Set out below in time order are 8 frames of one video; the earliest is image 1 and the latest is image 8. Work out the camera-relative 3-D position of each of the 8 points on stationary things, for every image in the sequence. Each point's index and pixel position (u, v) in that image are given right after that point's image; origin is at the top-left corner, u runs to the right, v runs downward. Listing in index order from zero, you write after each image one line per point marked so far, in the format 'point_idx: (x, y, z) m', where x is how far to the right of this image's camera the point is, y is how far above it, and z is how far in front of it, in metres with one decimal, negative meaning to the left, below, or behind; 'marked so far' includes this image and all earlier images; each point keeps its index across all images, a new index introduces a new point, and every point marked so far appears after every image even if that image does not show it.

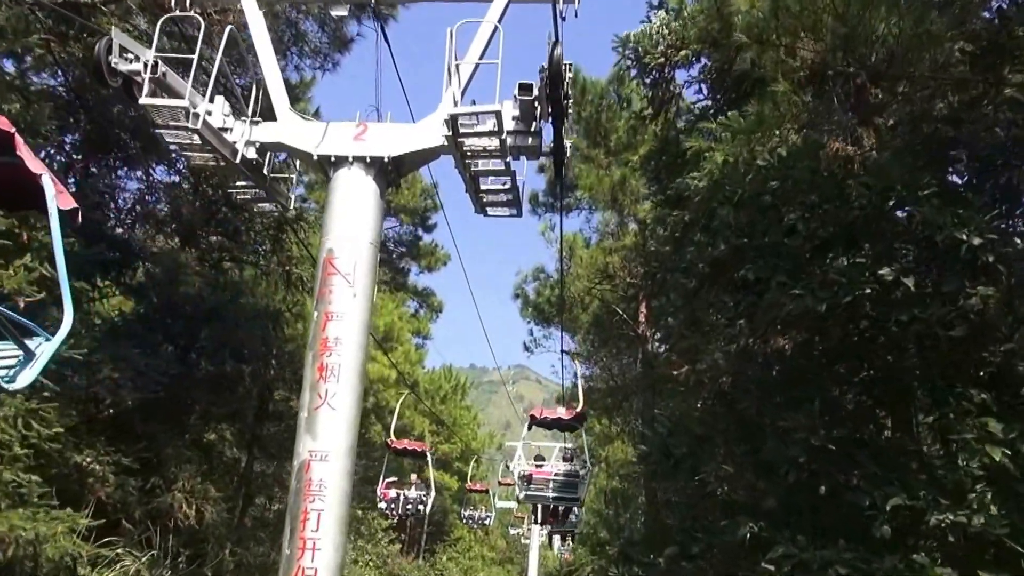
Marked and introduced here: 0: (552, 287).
0: (+0.8, 0.0, +15.8) m
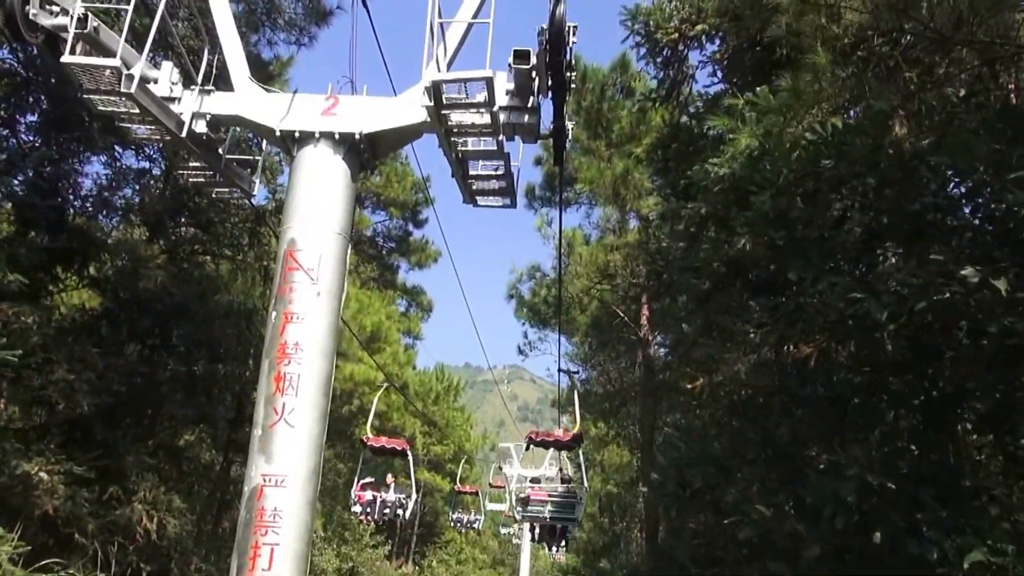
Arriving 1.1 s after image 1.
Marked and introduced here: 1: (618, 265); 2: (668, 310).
0: (+0.6, 0.0, +15.0) m
1: (+1.6, +0.3, +13.1) m
2: (+1.7, -0.2, +9.1) m
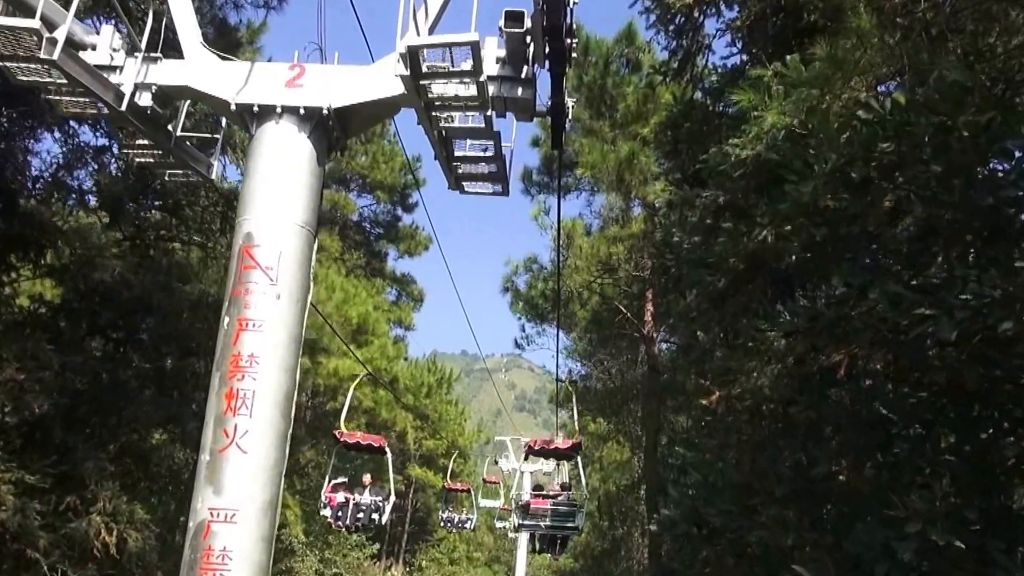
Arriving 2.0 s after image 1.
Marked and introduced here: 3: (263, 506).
0: (+0.5, +0.1, +14.2) m
1: (+1.5, +0.4, +12.3) m
2: (+1.6, -0.2, +8.3) m
3: (-1.3, -1.1, +4.2) m
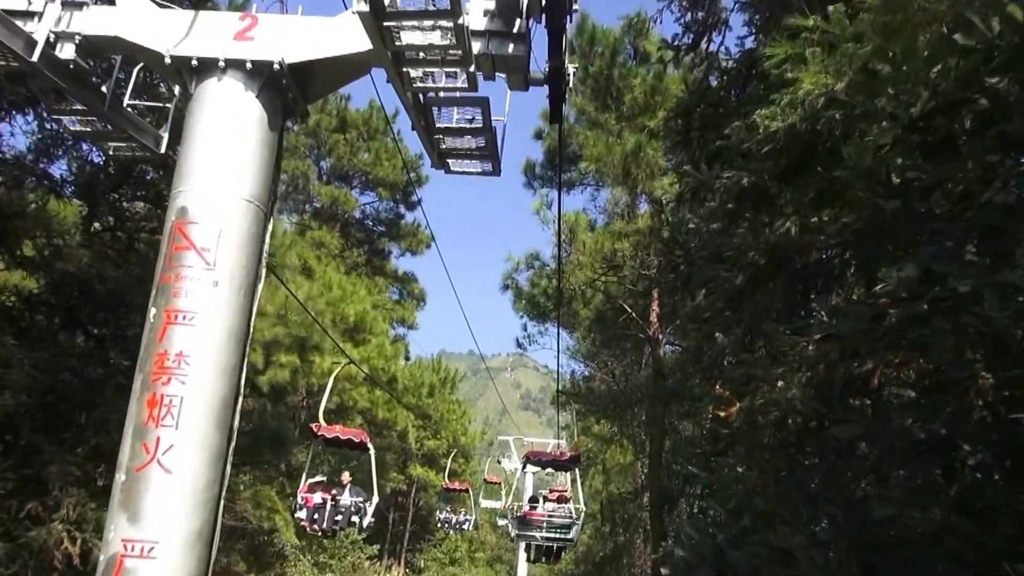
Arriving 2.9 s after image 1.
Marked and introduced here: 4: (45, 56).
0: (+0.6, +0.2, +13.5) m
1: (+1.5, +0.4, +11.6) m
2: (+1.6, -0.2, +7.6) m
3: (-1.3, -1.0, +3.5) m
4: (-2.3, +1.2, +4.4) m
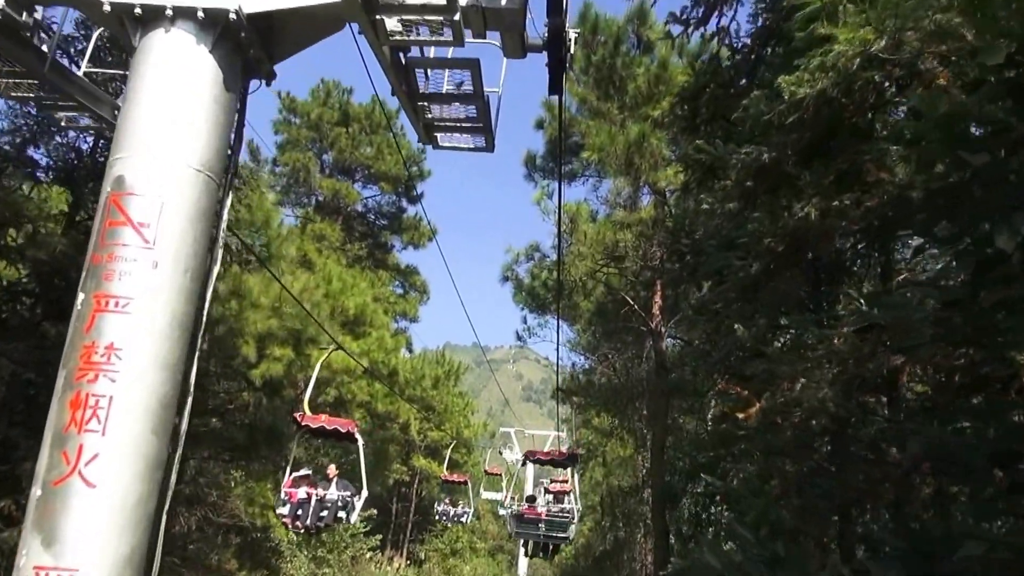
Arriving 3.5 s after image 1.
0: (+0.6, +0.3, +13.0) m
1: (+1.6, +0.5, +11.1) m
2: (+1.6, -0.1, +7.1) m
3: (-1.4, -1.0, +3.1) m
4: (-2.4, +1.2, +3.9) m
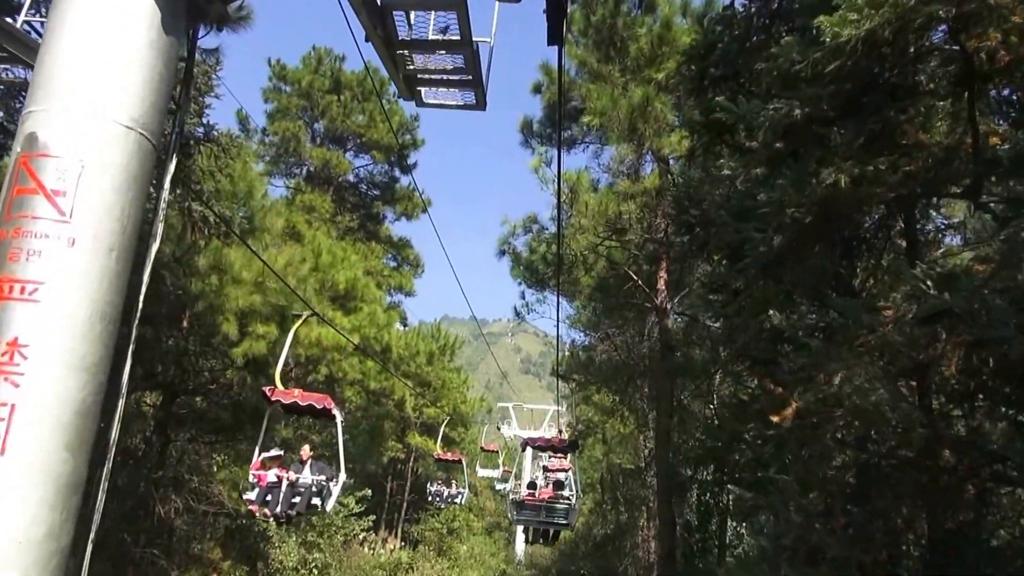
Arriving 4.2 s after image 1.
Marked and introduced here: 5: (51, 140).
0: (+0.6, +0.7, +12.4) m
1: (+1.5, +0.9, +10.5) m
2: (+1.6, +0.1, +6.5) m
3: (-1.4, -0.9, +2.5) m
4: (-2.4, +1.3, +3.2) m
5: (-1.4, +0.4, +2.6) m
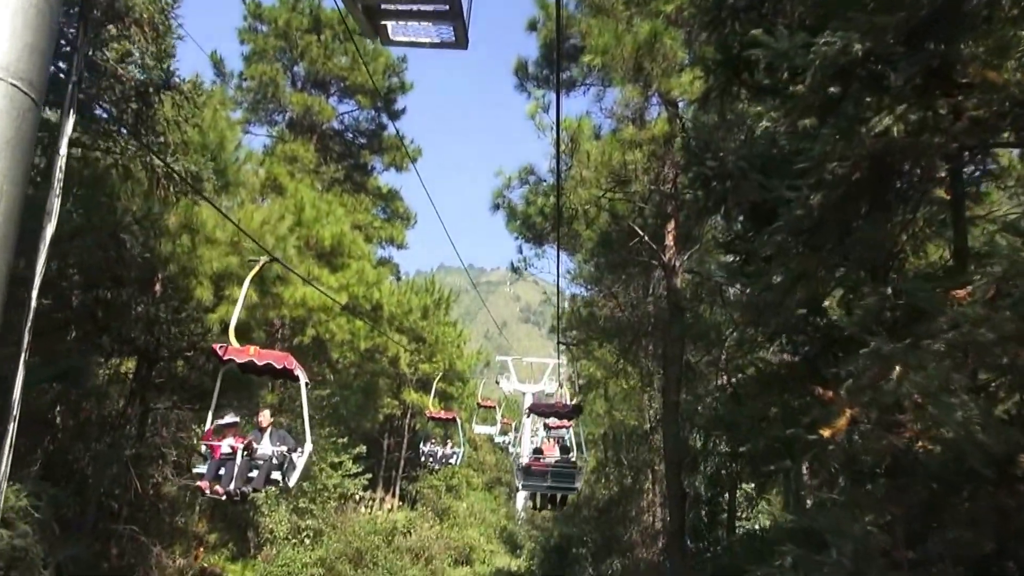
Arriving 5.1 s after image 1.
0: (+0.5, +1.3, +11.5) m
1: (+1.5, +1.4, +9.6) m
2: (+1.5, +0.3, +5.7) m
3: (-1.4, -1.0, +1.8) m
4: (-2.5, +1.3, +2.4) m
5: (-1.5, +0.4, +1.8) m
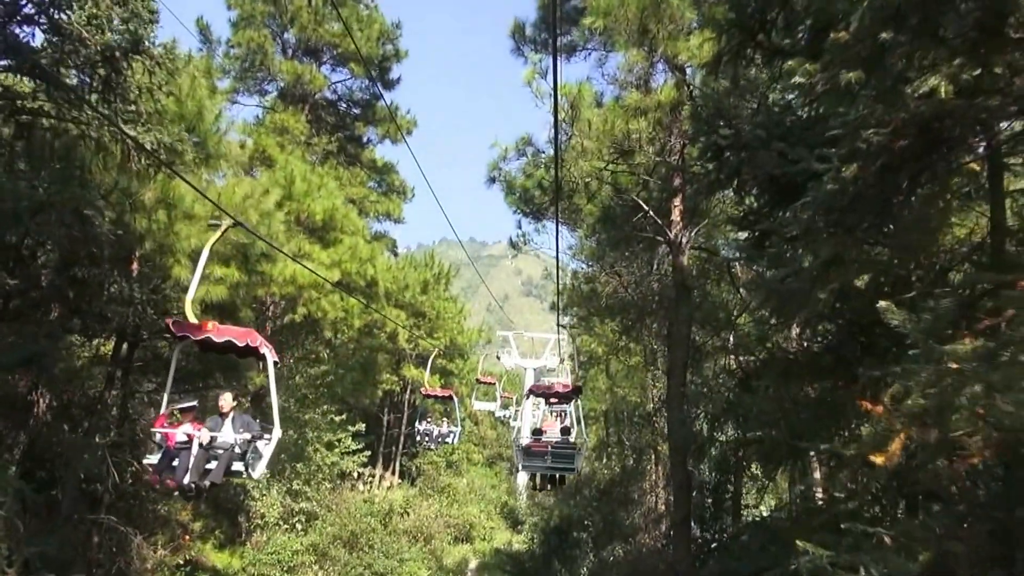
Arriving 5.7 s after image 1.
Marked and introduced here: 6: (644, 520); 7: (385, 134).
0: (+0.5, +1.6, +11.0) m
1: (+1.4, +1.6, +9.1) m
2: (+1.5, +0.5, +5.2) m
3: (-1.5, -1.0, +1.3) m
4: (-2.5, +1.3, +1.8) m
5: (-1.5, +0.3, +1.2) m
6: (+2.0, -3.5, +12.5) m
7: (-2.7, +3.5, +18.6) m
